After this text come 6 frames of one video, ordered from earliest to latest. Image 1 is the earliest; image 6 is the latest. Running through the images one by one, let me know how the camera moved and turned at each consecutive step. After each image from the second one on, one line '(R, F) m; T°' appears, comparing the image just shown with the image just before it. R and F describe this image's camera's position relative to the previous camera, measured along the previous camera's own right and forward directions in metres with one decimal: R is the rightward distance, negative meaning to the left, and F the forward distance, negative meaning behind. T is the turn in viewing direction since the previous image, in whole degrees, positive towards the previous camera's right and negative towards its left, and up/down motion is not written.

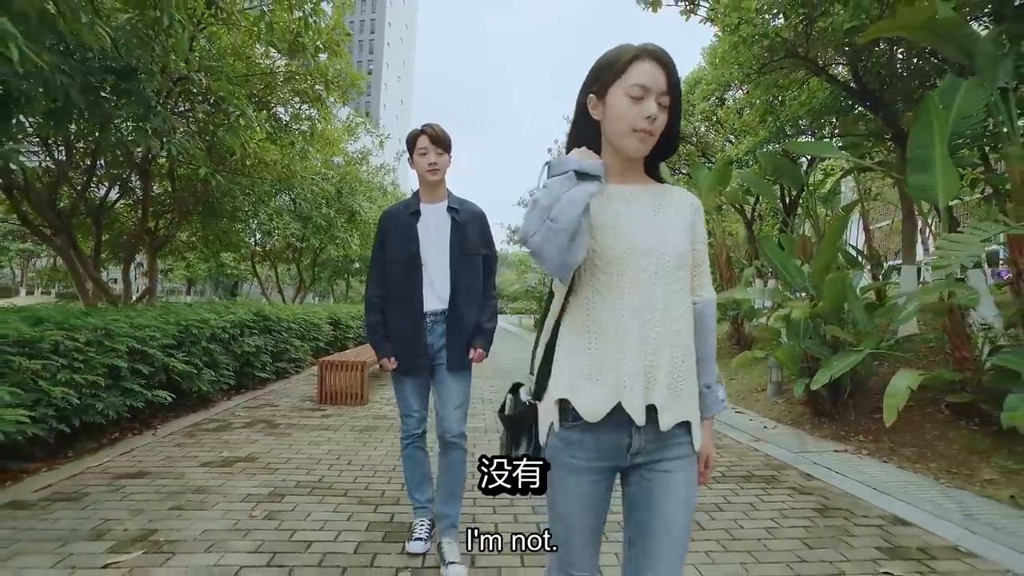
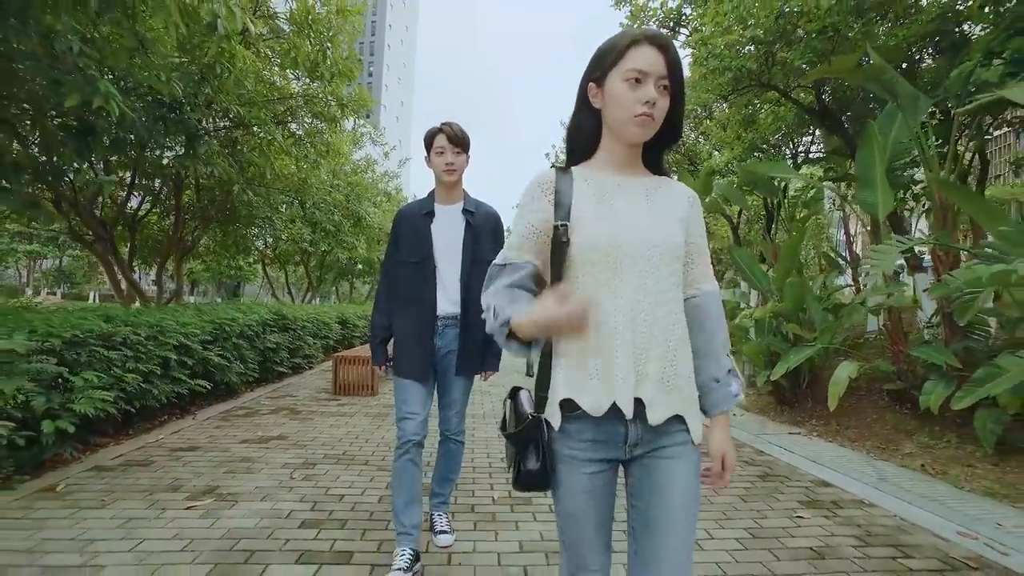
(0.0, -0.8) m; 0°
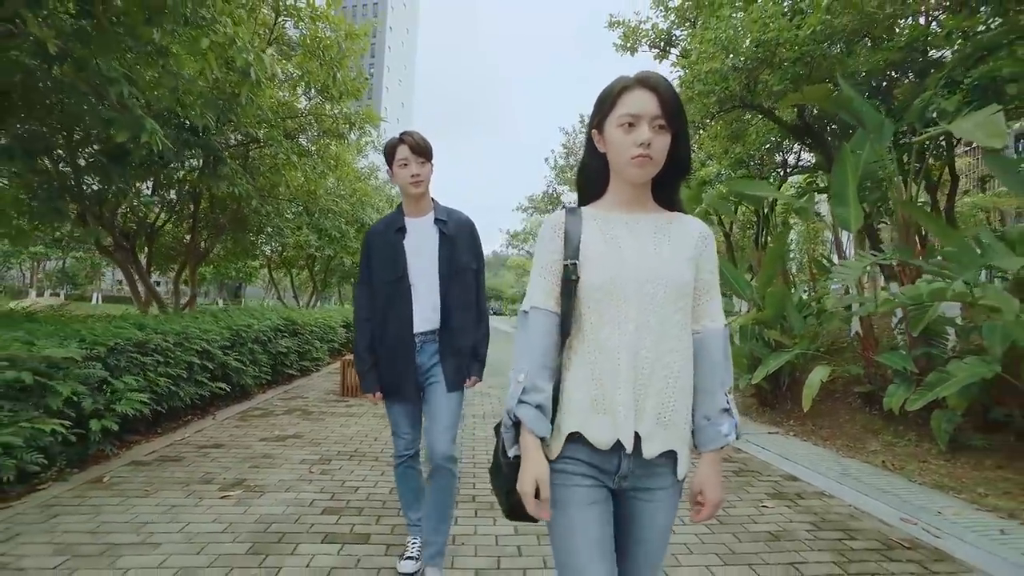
(0.0, -0.5) m; 0°
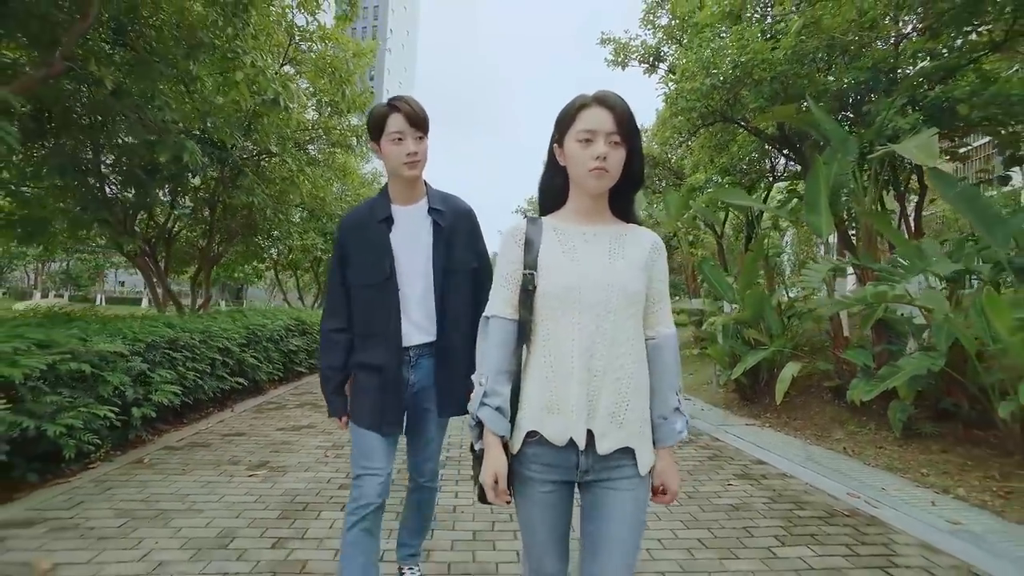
(0.0, -0.5) m; 0°
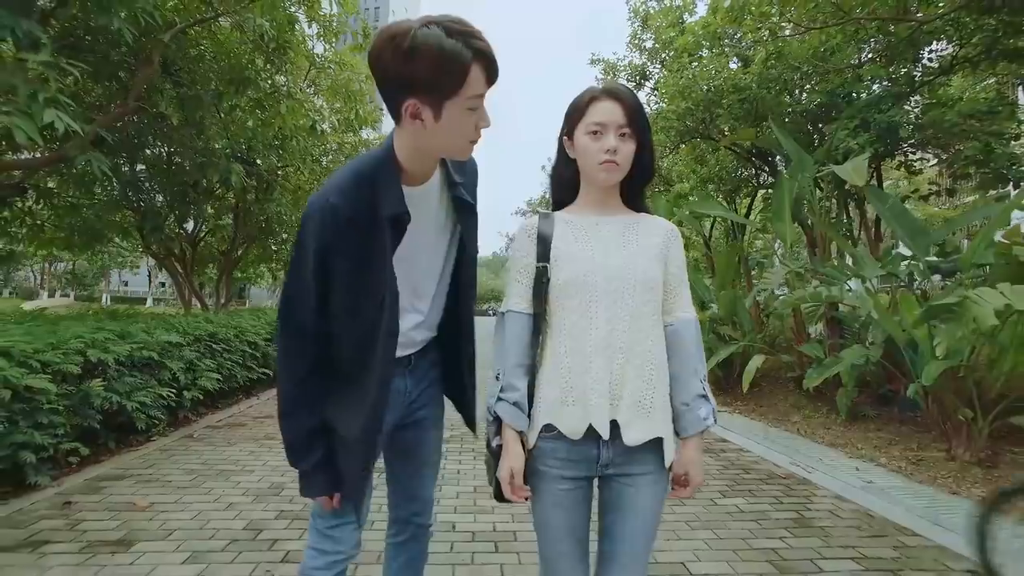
(0.0, -0.8) m; 0°
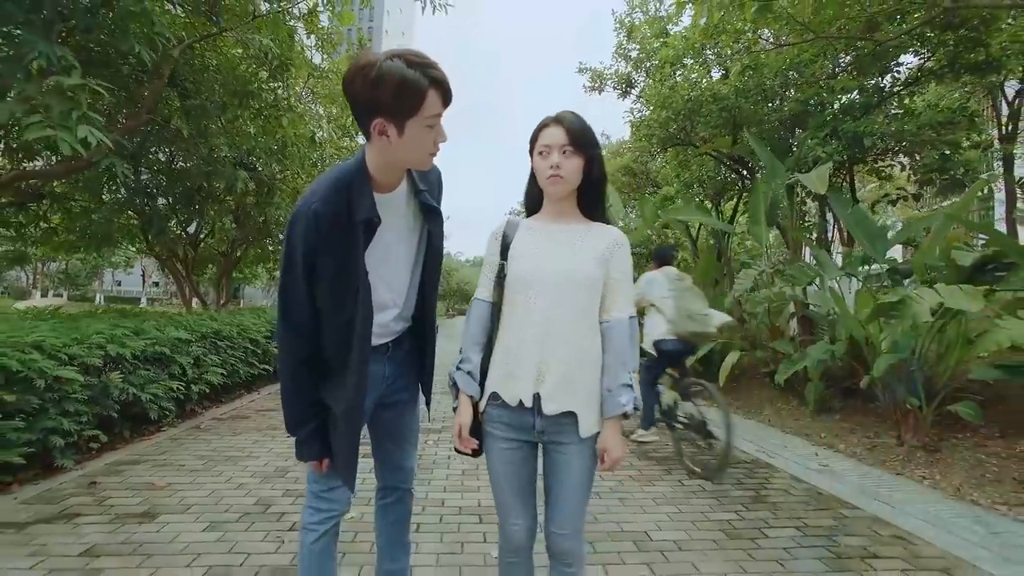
(+0.1, -0.4) m; +1°
